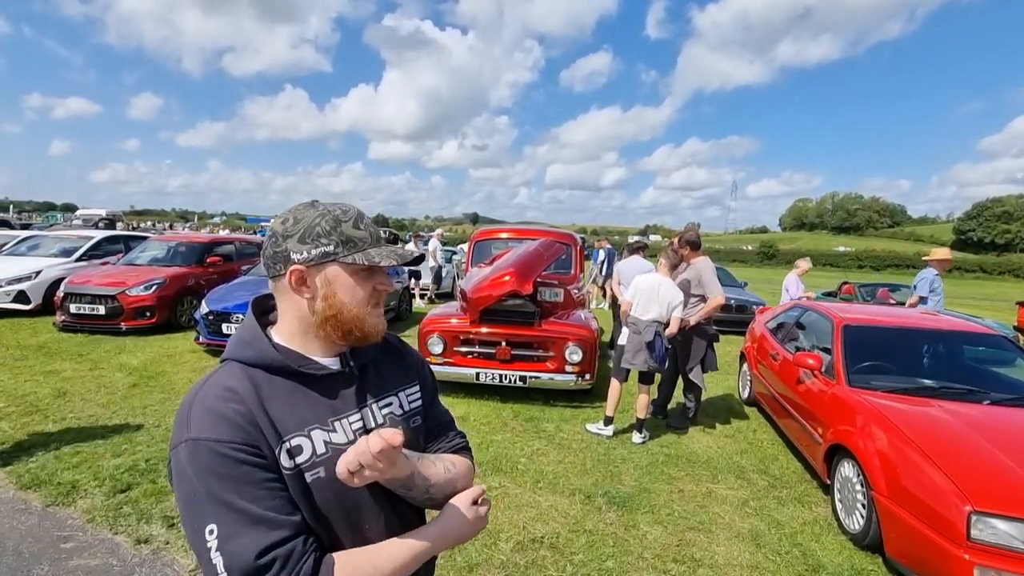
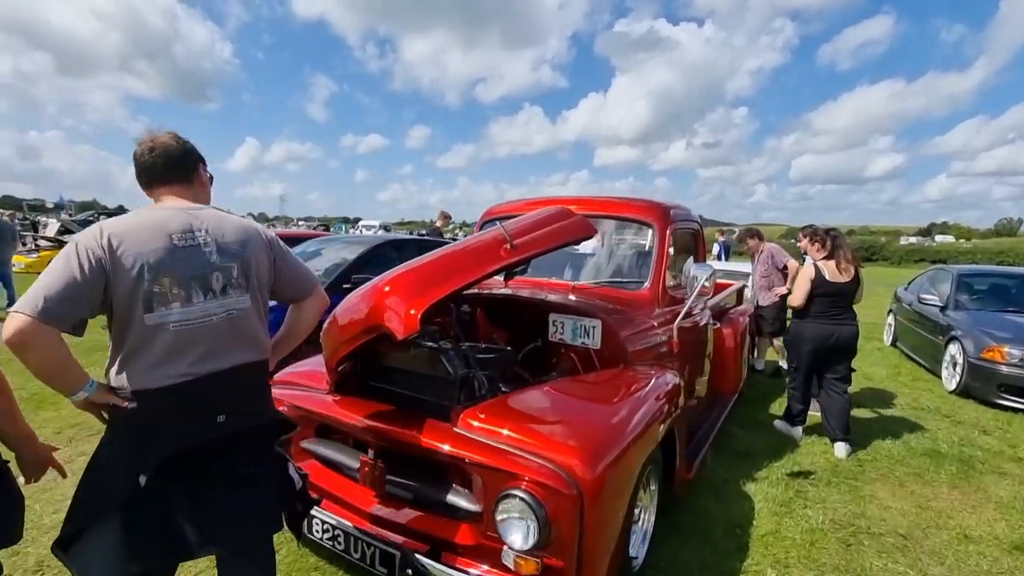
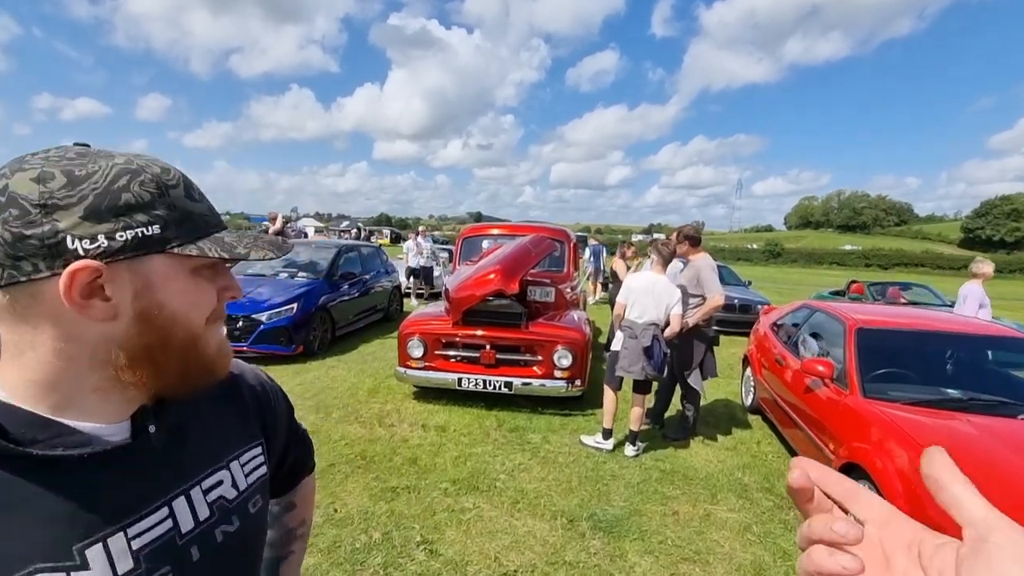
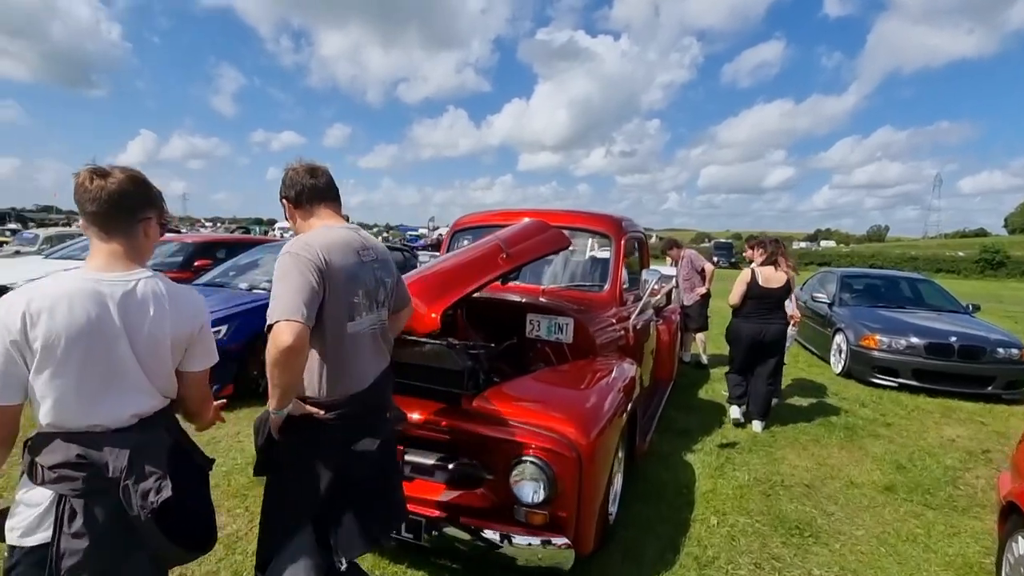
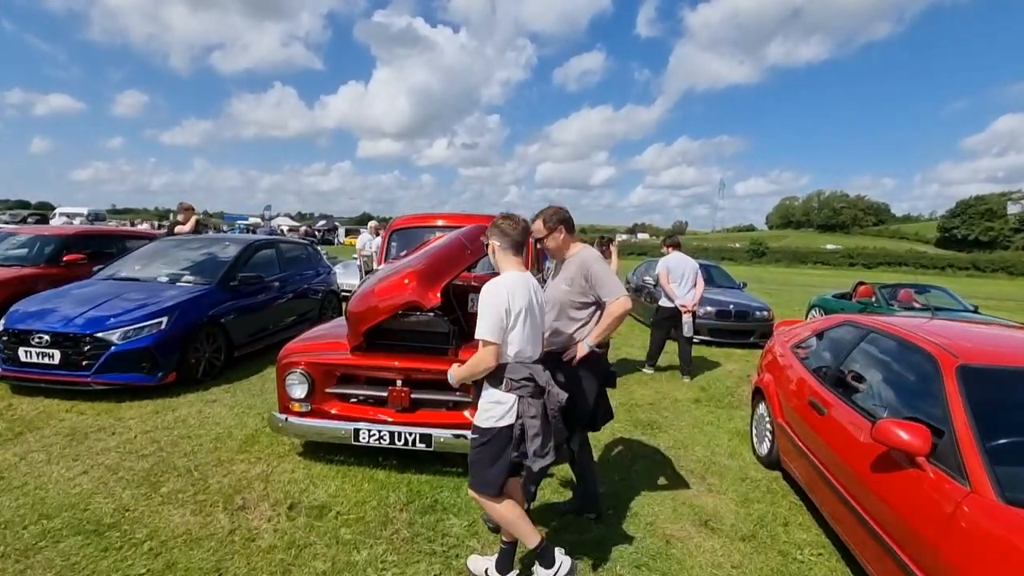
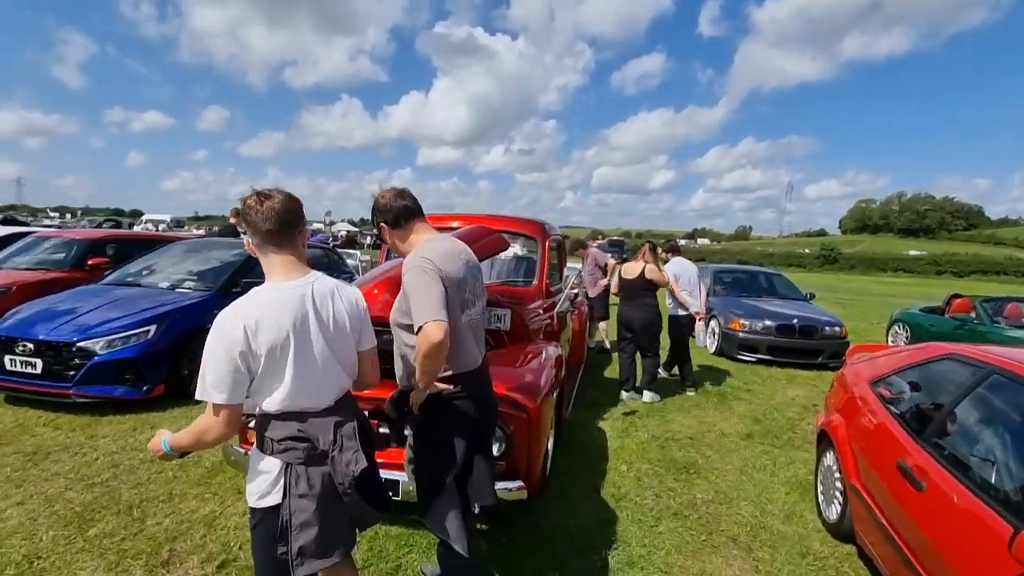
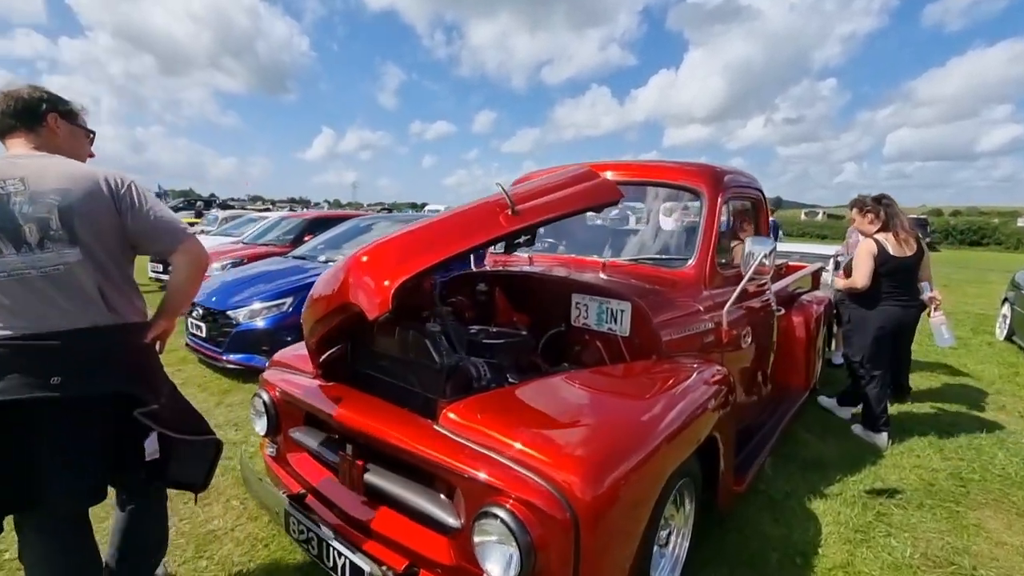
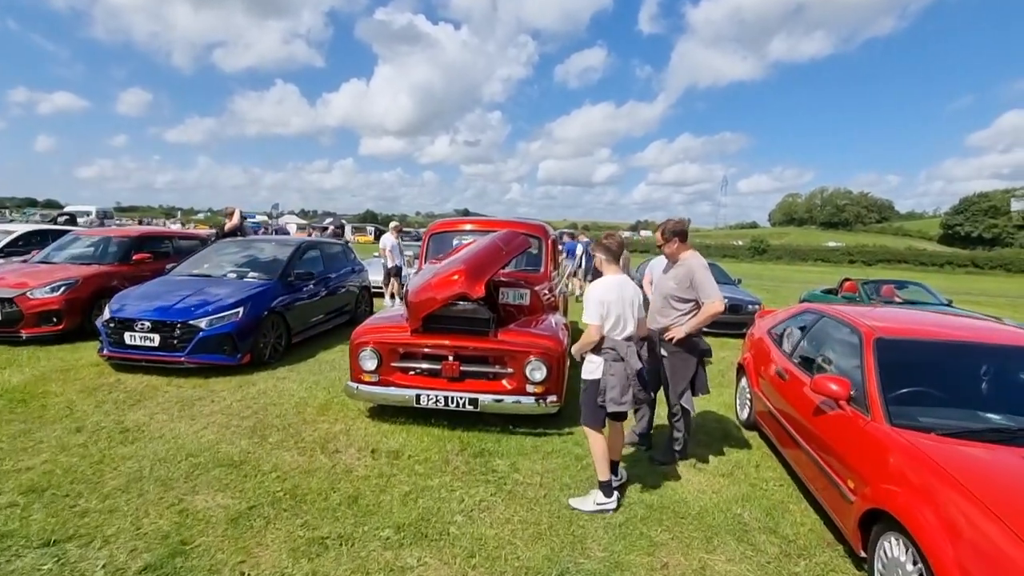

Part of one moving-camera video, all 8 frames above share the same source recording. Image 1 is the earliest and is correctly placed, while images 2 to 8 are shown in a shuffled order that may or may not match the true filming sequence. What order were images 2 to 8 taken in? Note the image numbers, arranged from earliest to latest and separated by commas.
3, 8, 5, 6, 4, 2, 7
